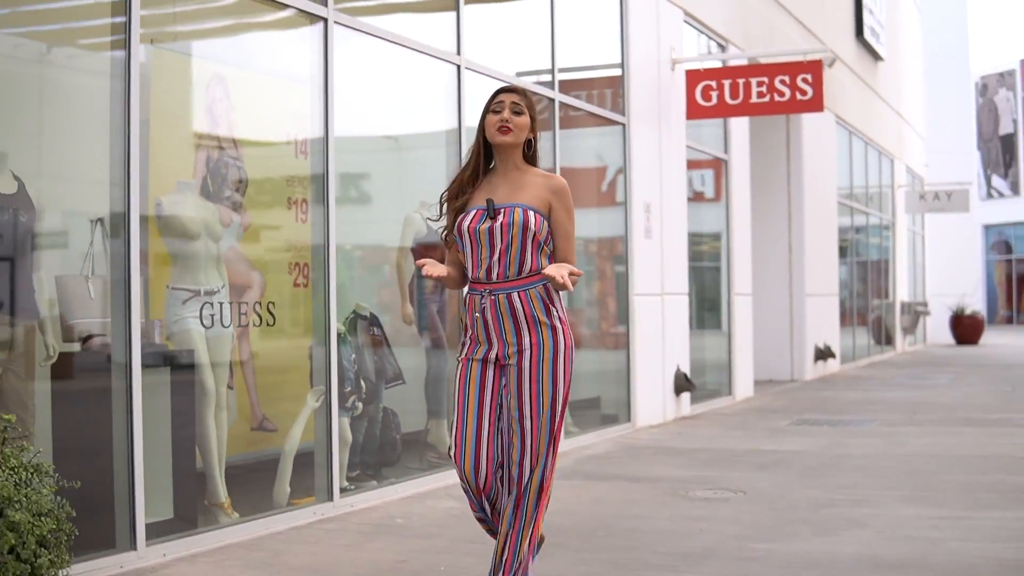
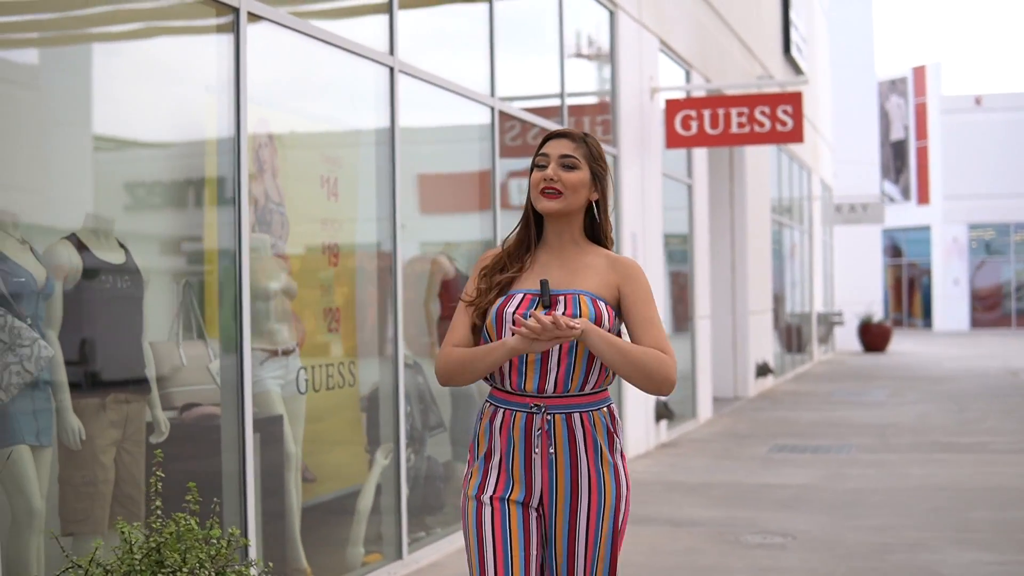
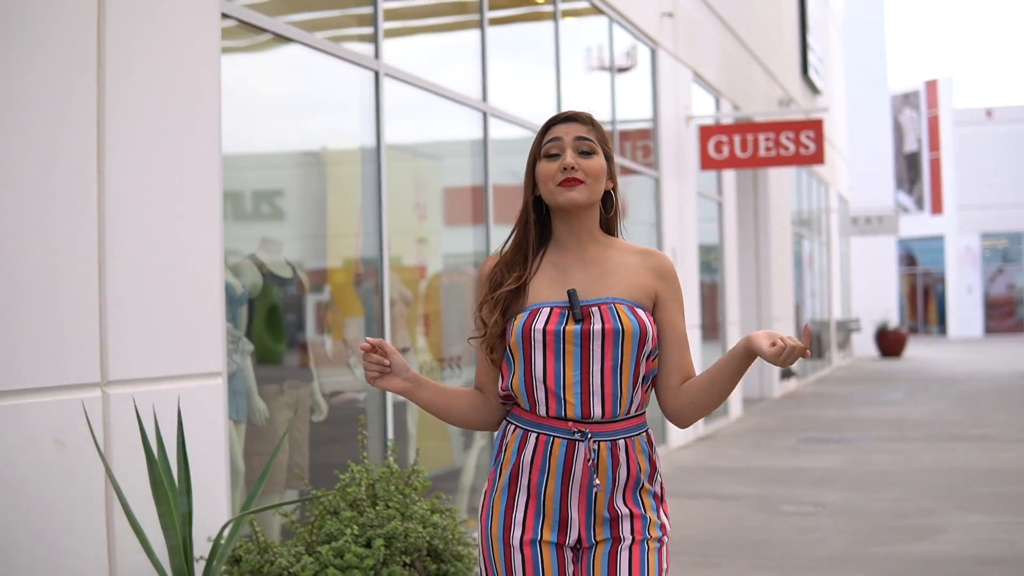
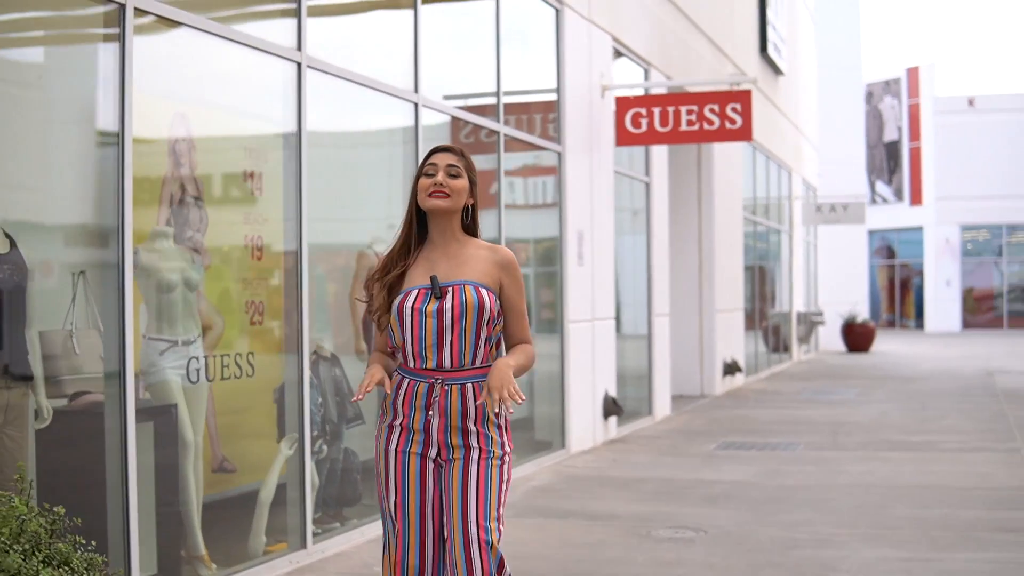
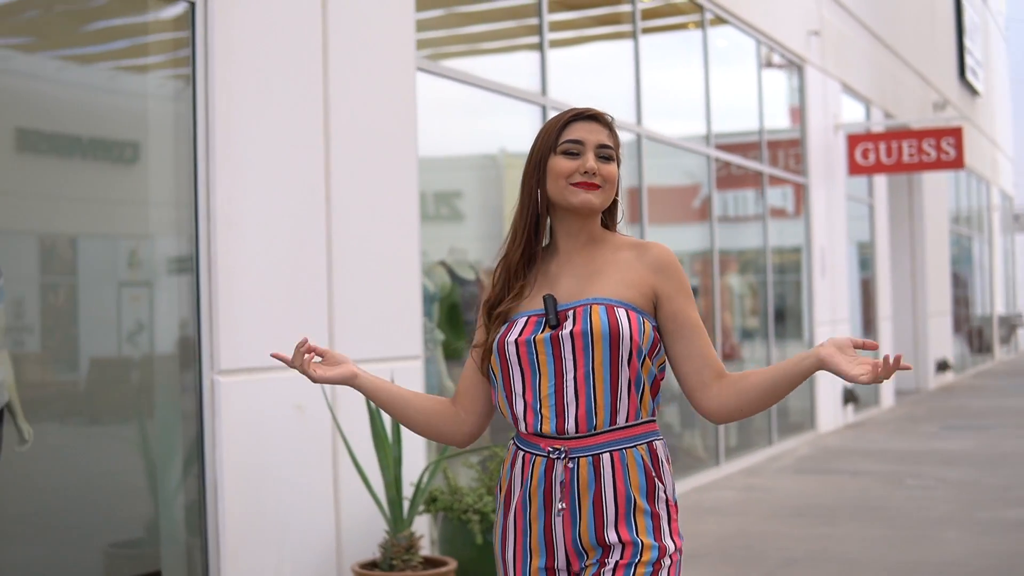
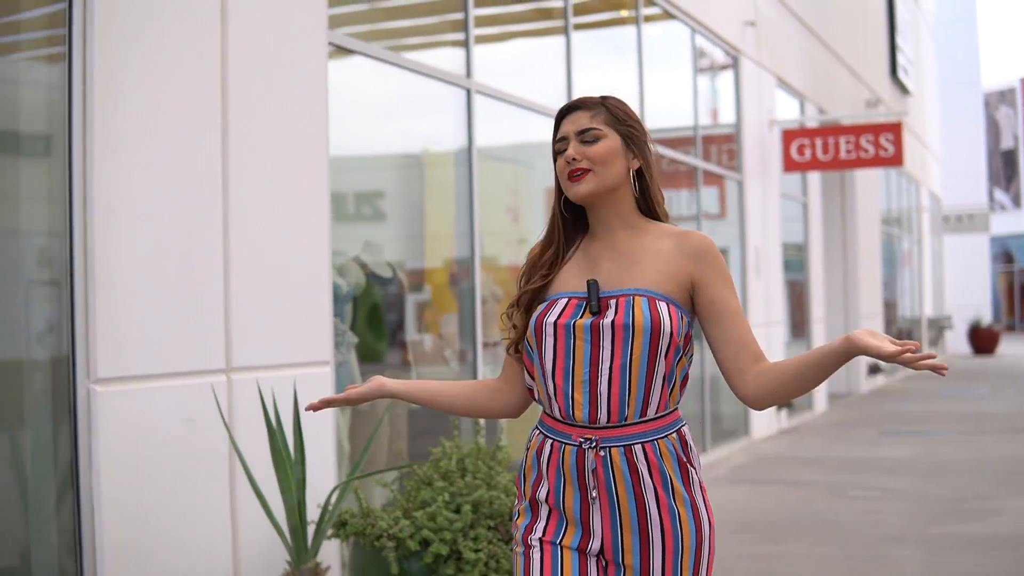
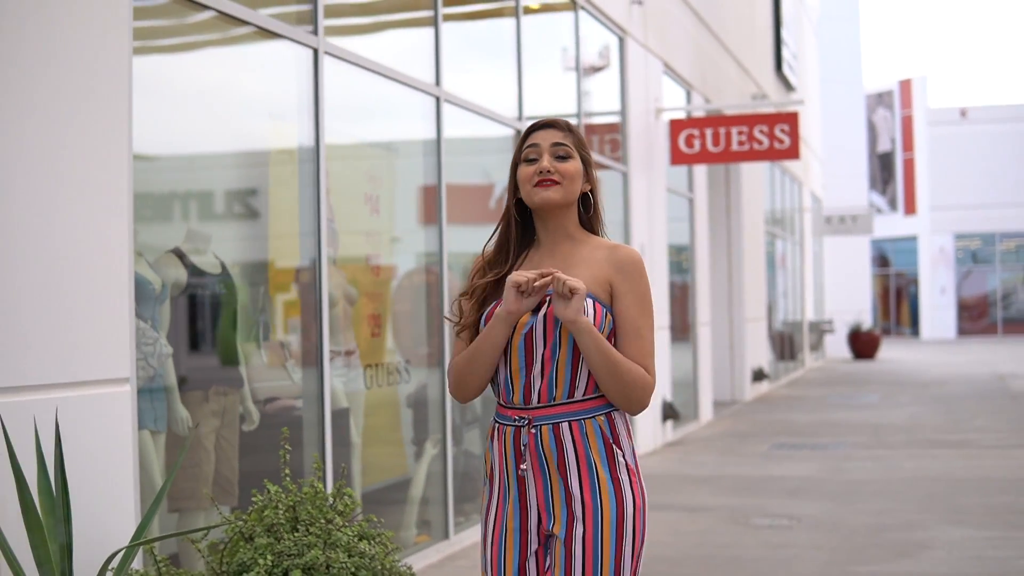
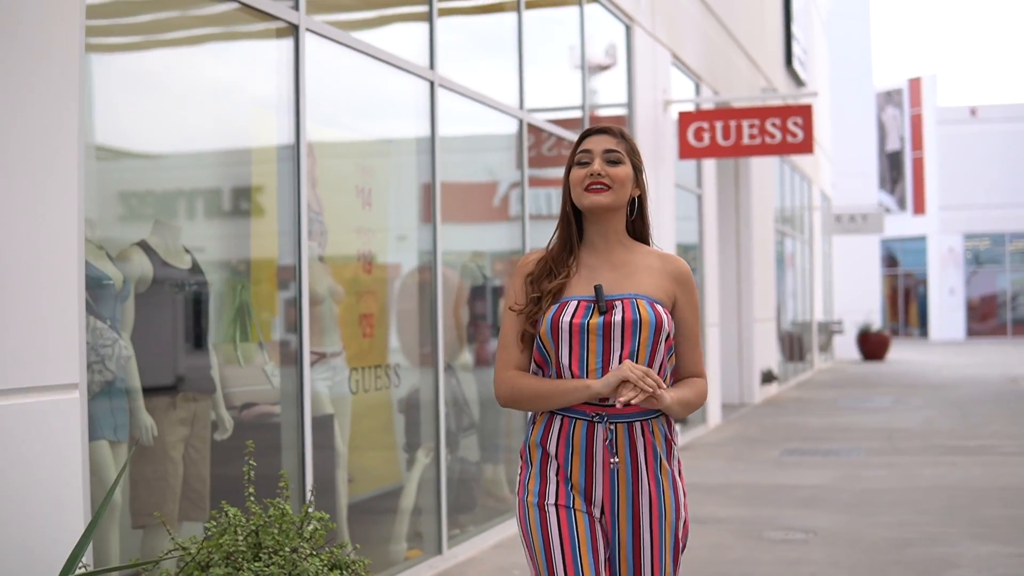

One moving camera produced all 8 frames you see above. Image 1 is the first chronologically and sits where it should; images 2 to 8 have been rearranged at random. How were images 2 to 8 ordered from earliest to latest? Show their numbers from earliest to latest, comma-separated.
4, 2, 8, 7, 3, 6, 5
